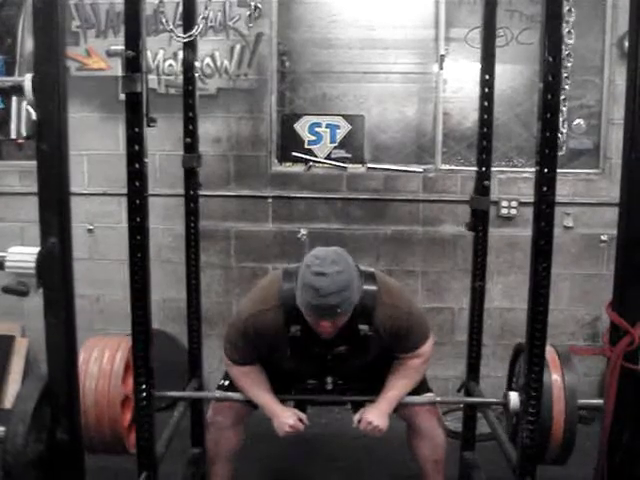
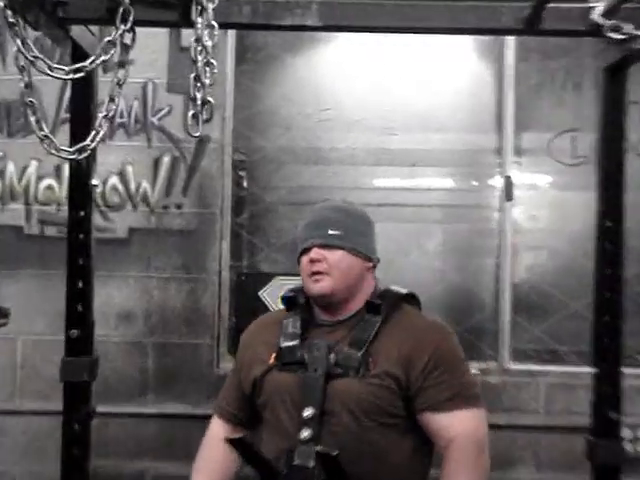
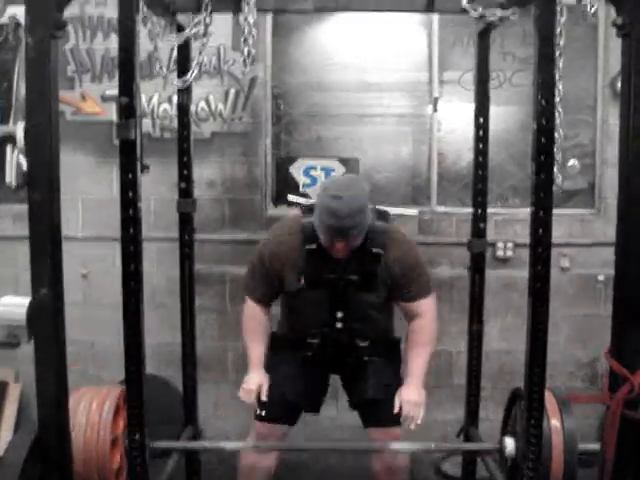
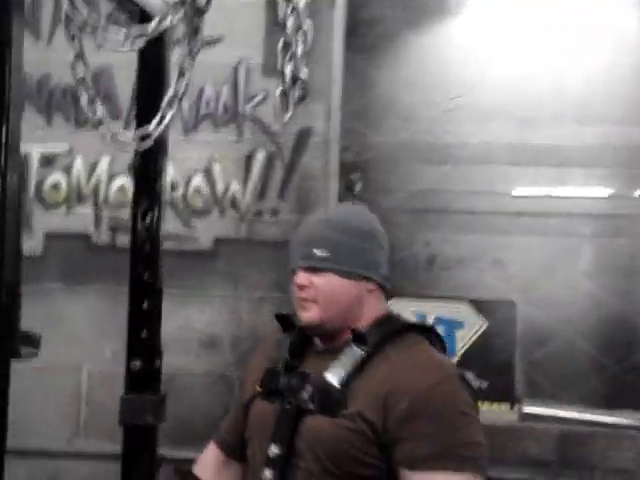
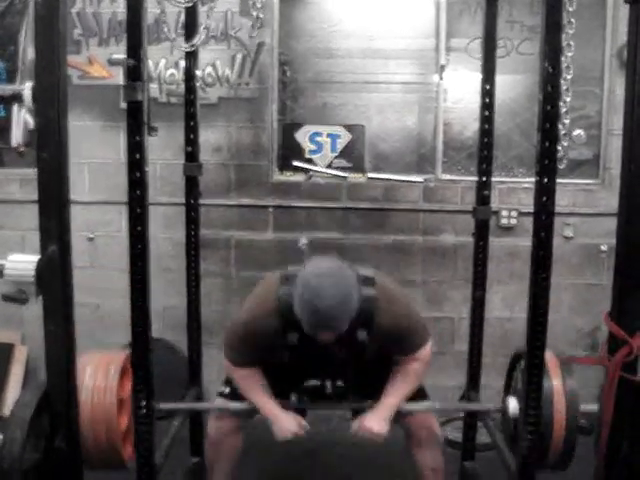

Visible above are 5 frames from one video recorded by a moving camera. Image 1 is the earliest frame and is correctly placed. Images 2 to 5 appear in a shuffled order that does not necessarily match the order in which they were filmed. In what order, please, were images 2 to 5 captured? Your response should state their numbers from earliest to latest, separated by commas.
5, 3, 2, 4
